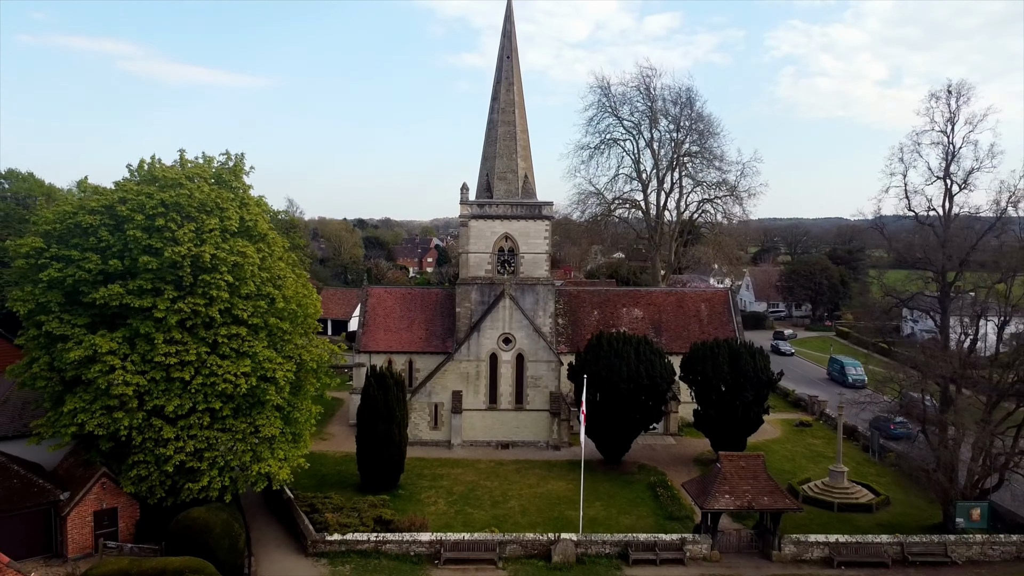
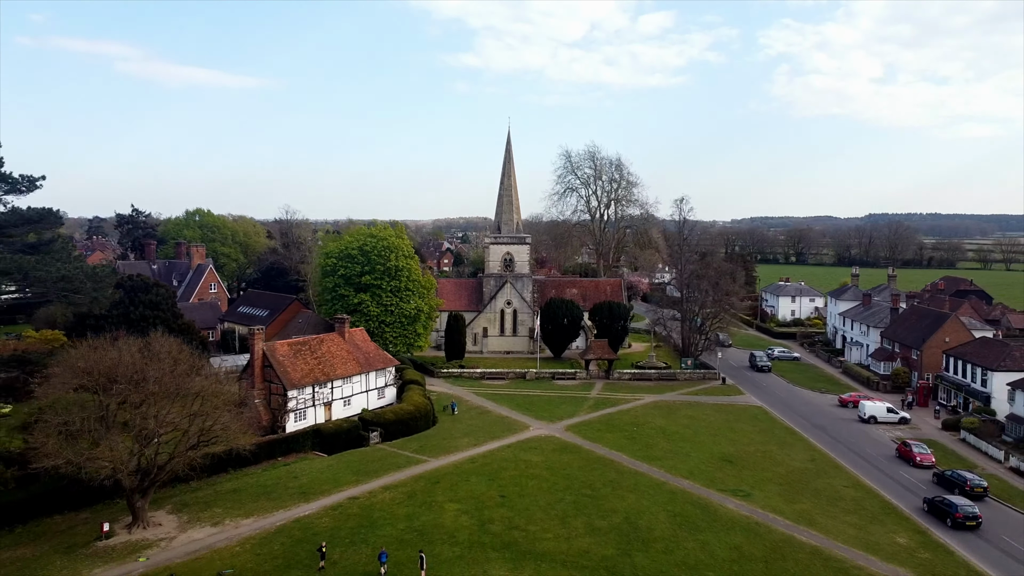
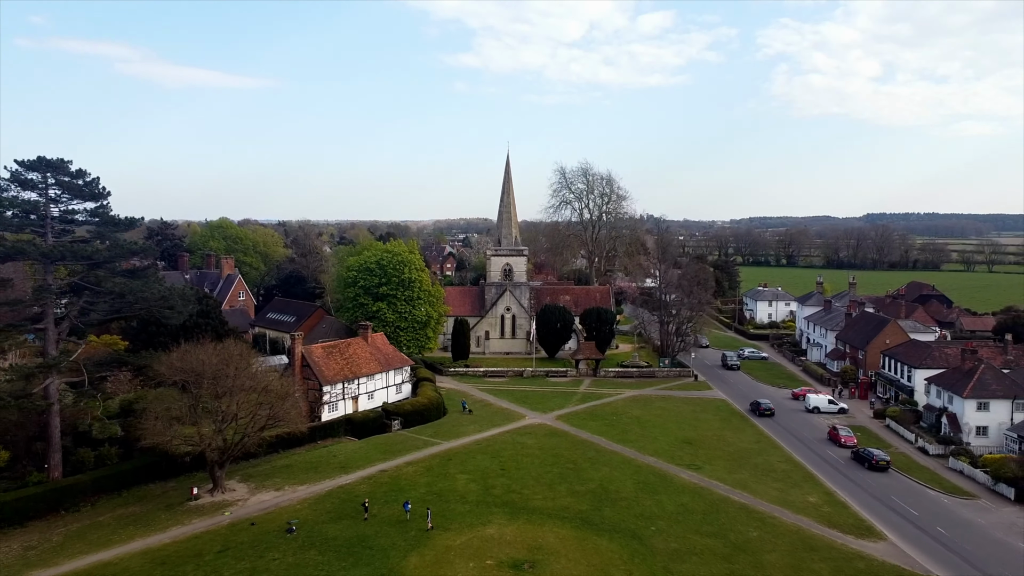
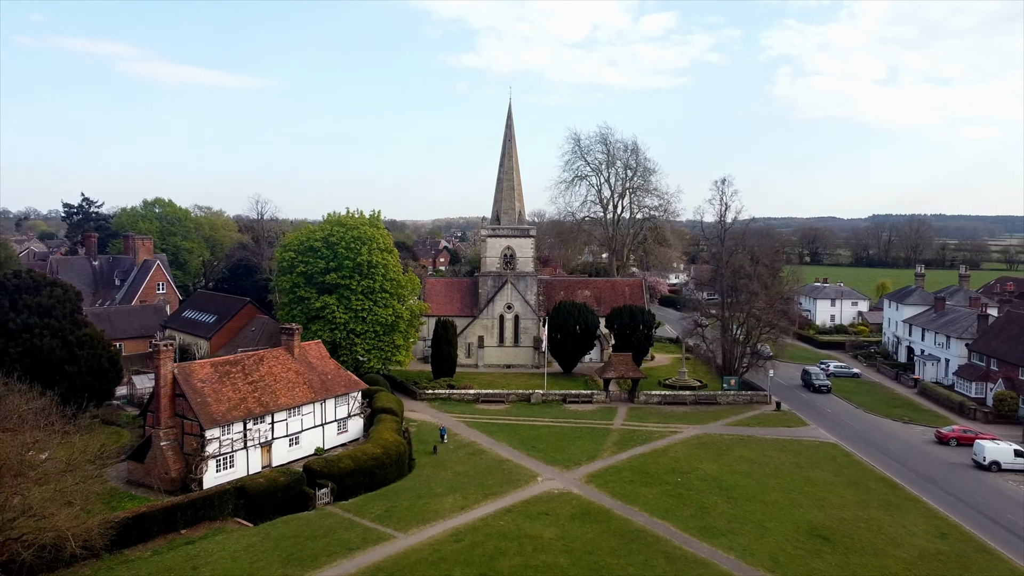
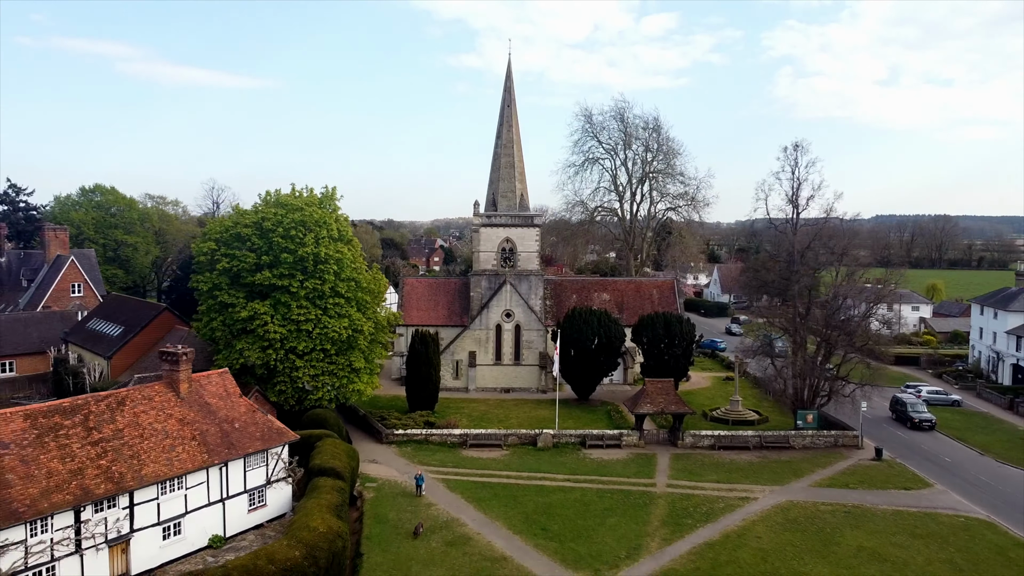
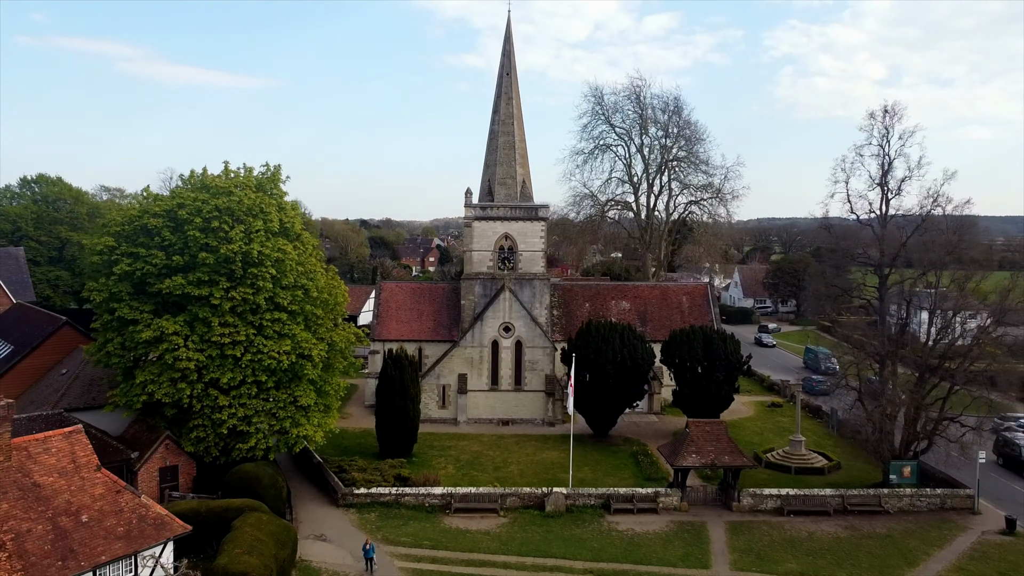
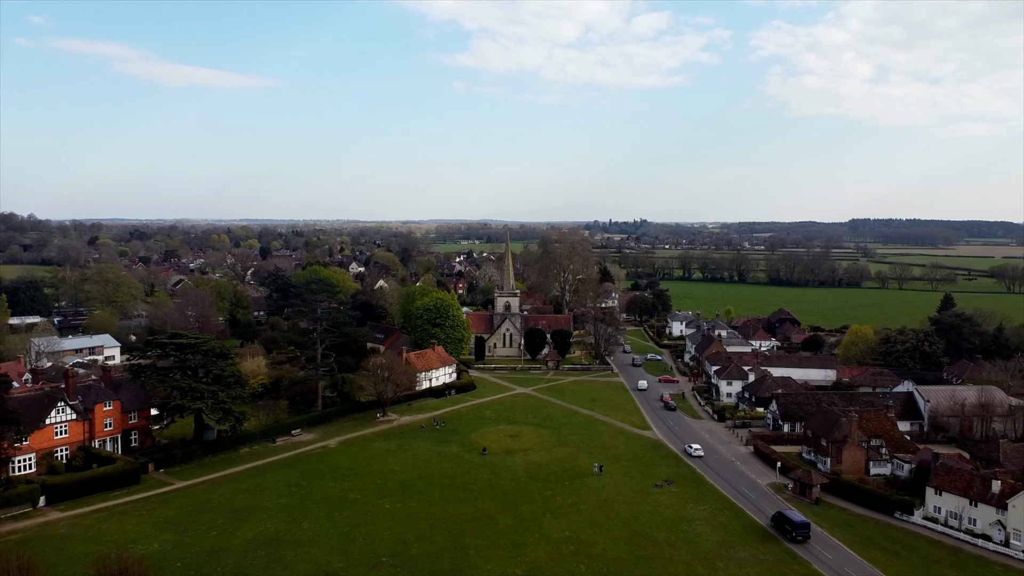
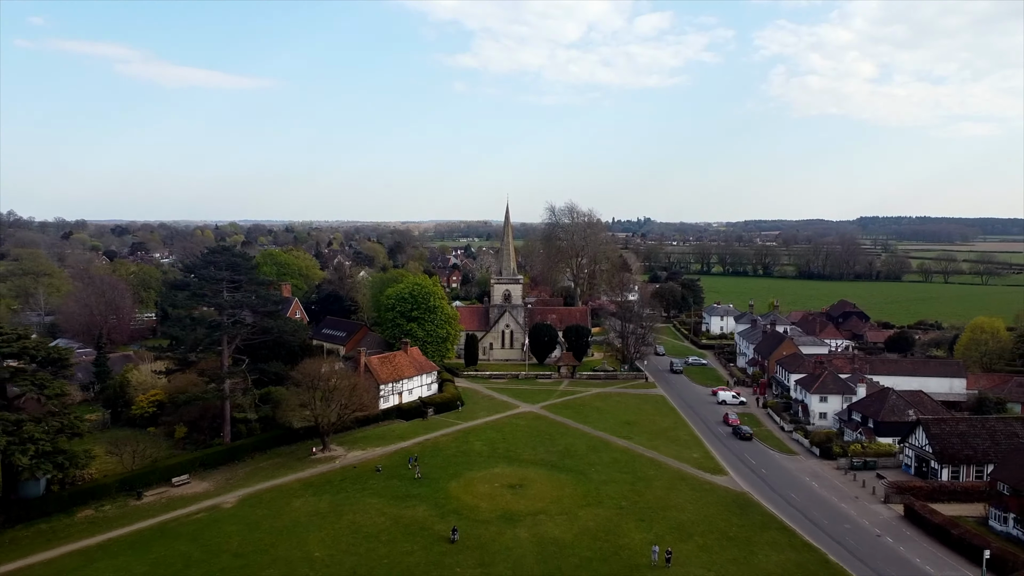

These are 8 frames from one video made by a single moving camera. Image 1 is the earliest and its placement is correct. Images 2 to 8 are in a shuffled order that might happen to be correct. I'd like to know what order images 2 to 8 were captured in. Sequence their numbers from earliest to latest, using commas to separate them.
6, 5, 4, 2, 3, 8, 7
